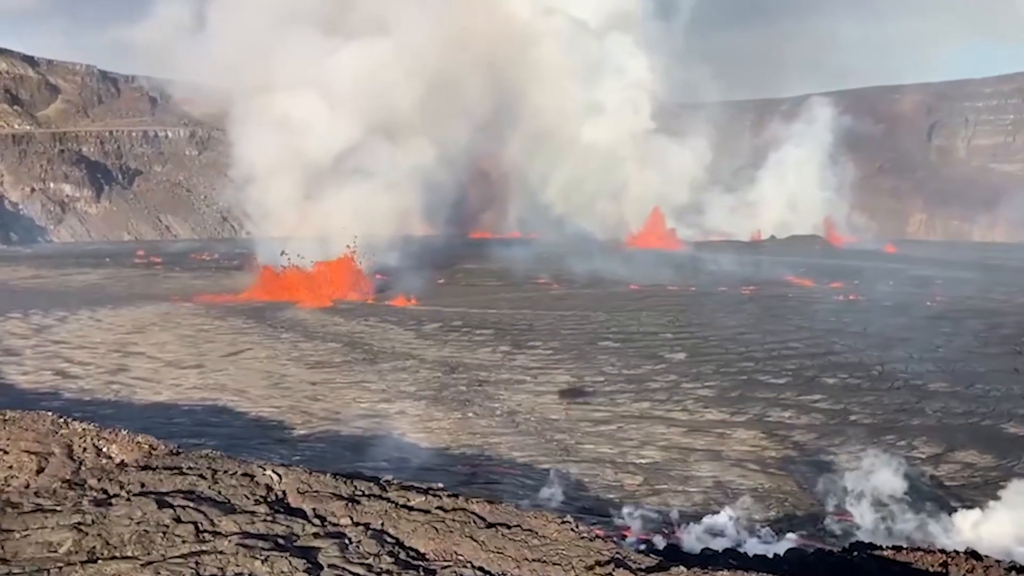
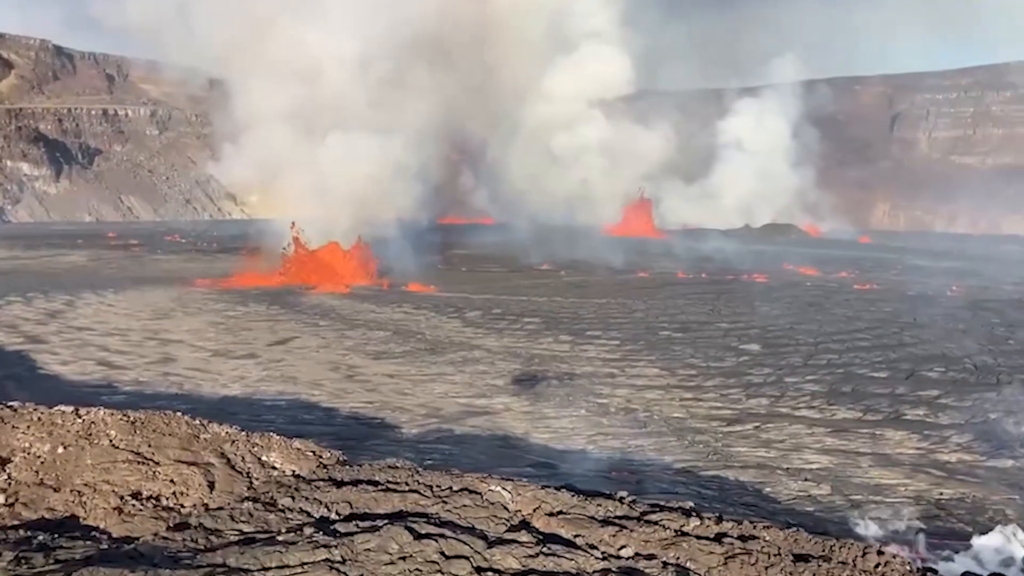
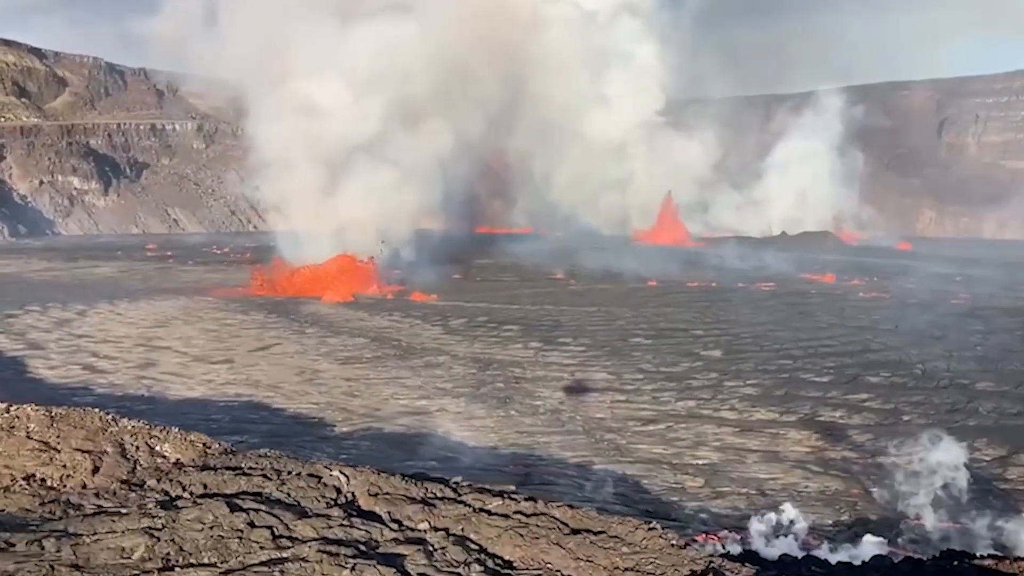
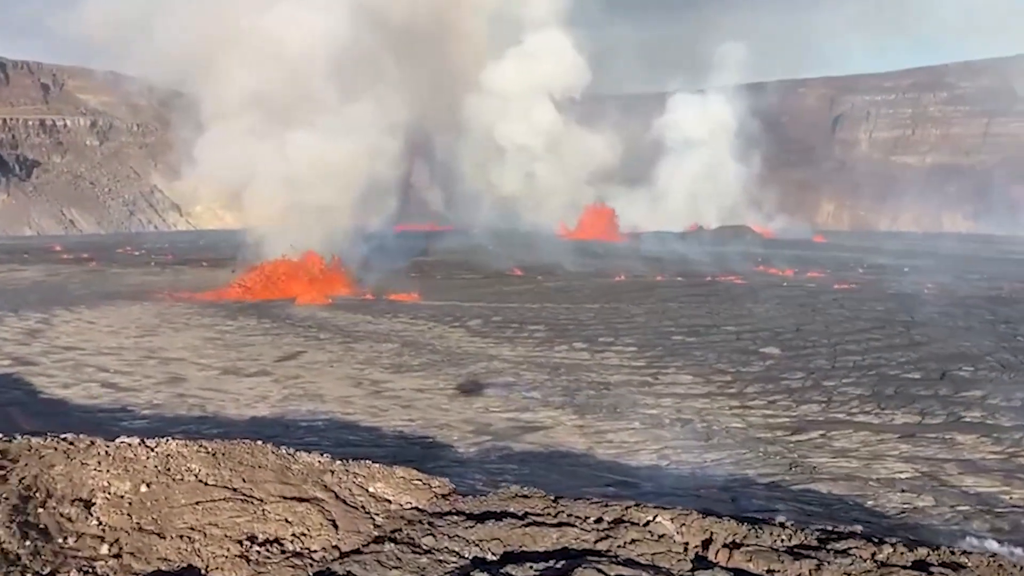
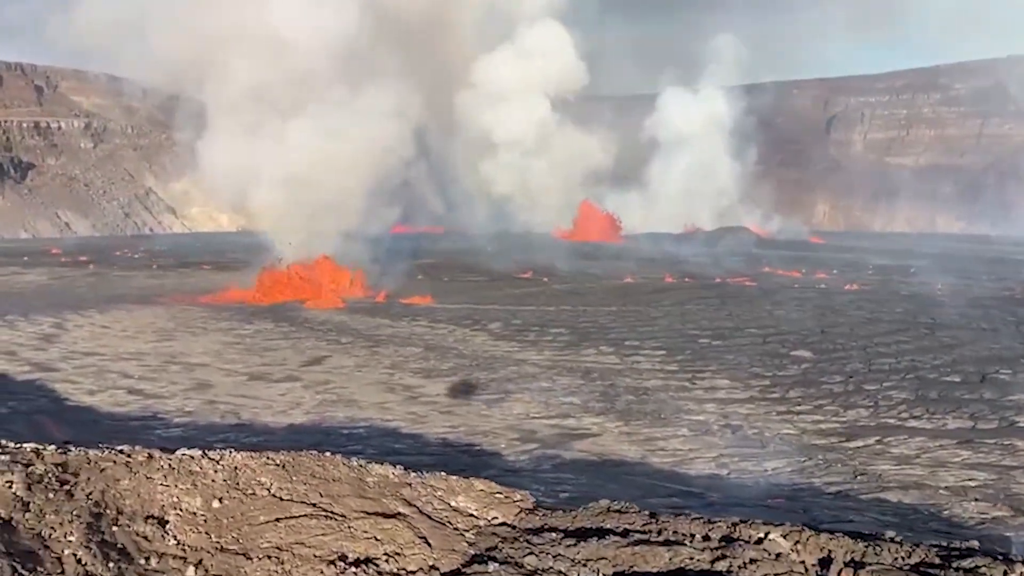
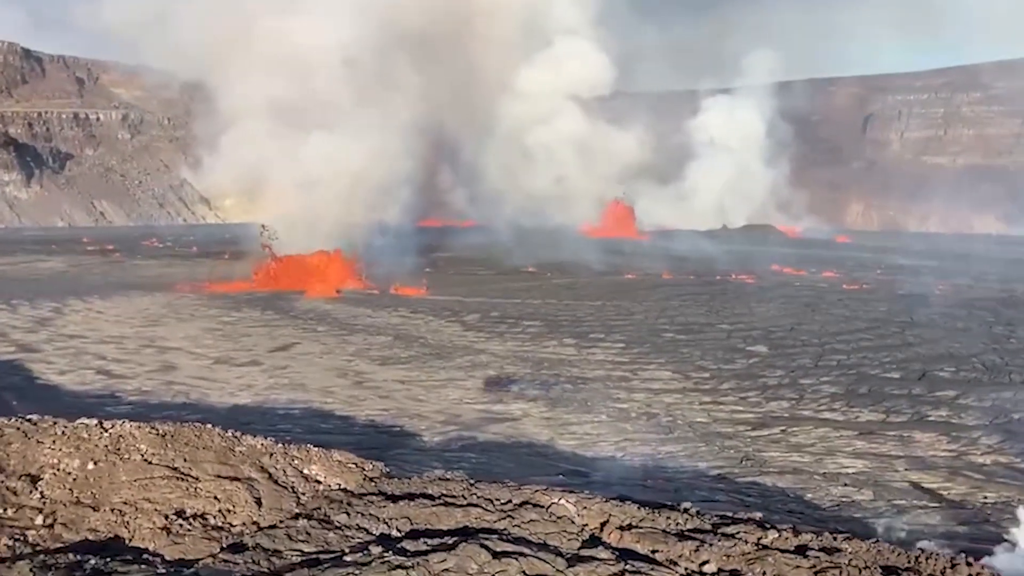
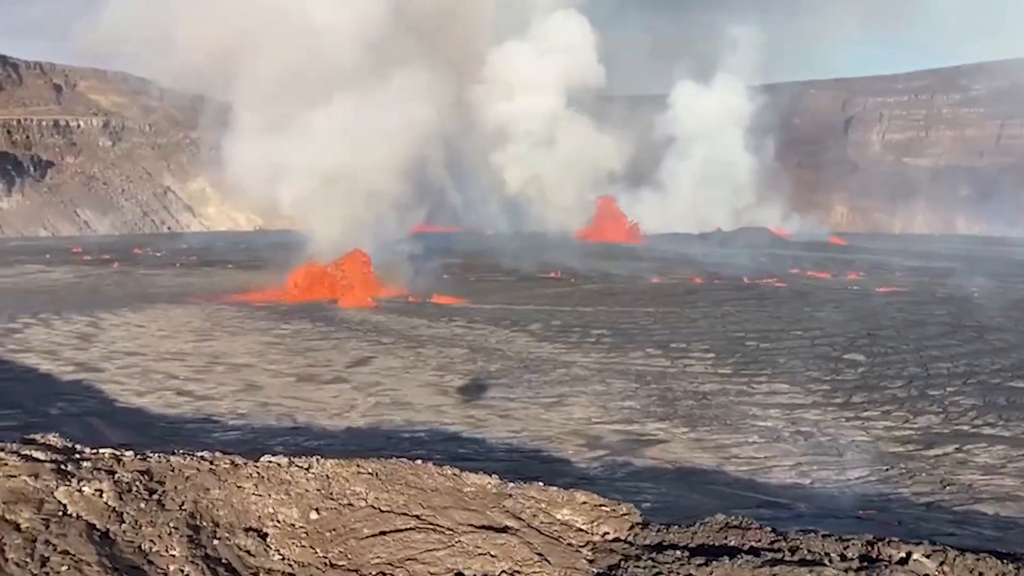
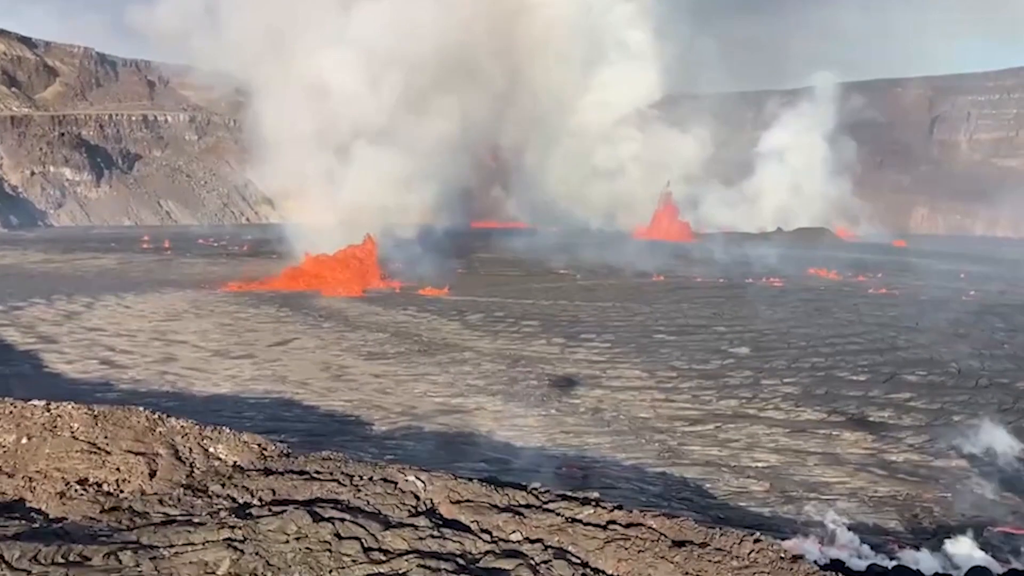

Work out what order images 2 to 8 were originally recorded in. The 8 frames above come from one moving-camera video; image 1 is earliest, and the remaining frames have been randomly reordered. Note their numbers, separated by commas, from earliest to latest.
3, 8, 2, 6, 4, 5, 7
